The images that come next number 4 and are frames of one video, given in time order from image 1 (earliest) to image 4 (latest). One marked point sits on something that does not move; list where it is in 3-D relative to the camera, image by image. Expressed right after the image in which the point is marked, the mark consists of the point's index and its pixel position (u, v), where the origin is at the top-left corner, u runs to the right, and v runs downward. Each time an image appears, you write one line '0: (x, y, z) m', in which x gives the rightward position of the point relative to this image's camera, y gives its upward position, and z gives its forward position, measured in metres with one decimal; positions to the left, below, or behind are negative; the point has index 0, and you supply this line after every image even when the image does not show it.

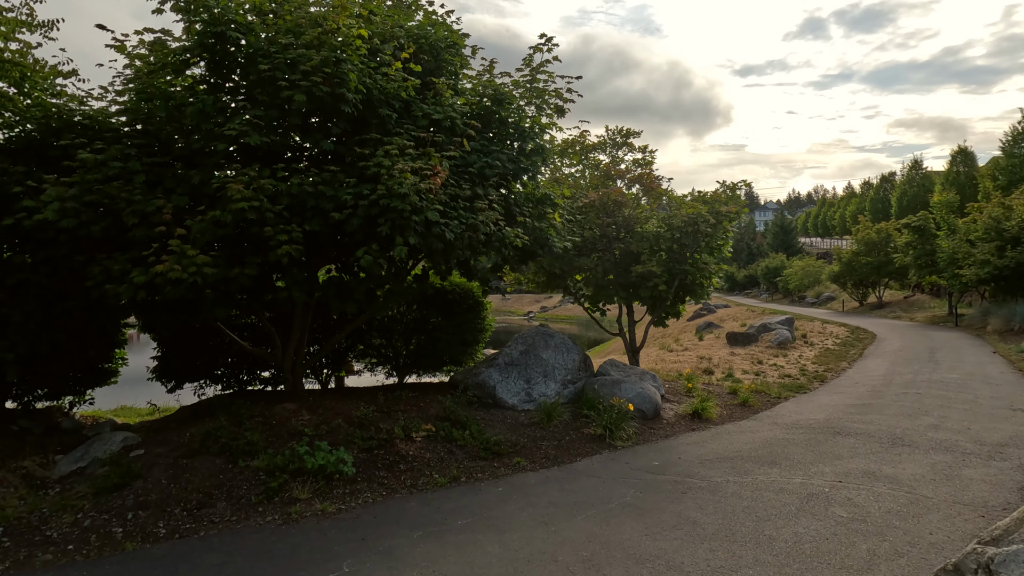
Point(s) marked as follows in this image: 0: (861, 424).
0: (+4.0, -1.6, +7.6) m
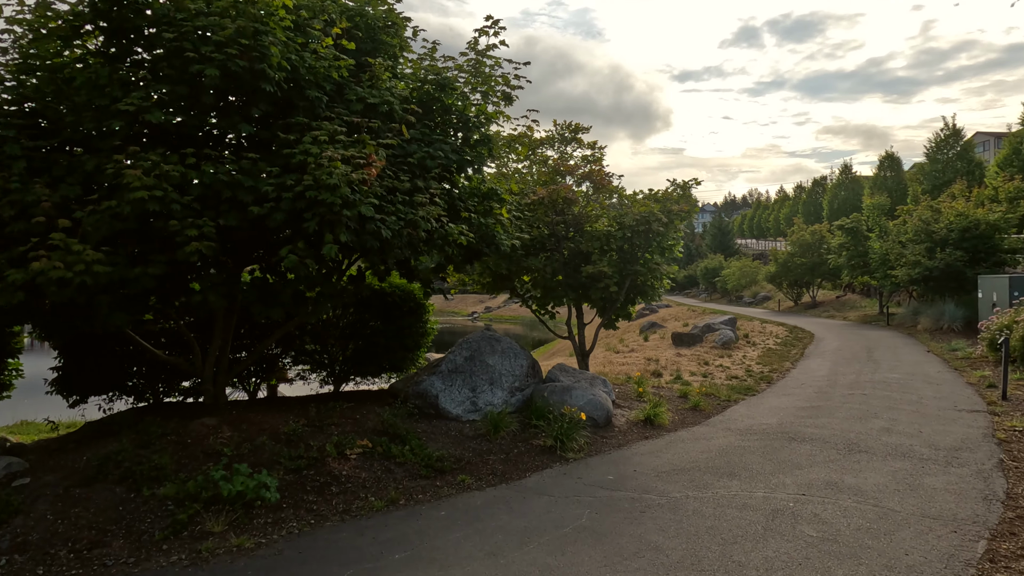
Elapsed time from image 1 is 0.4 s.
0: (+3.4, -1.6, +7.5) m
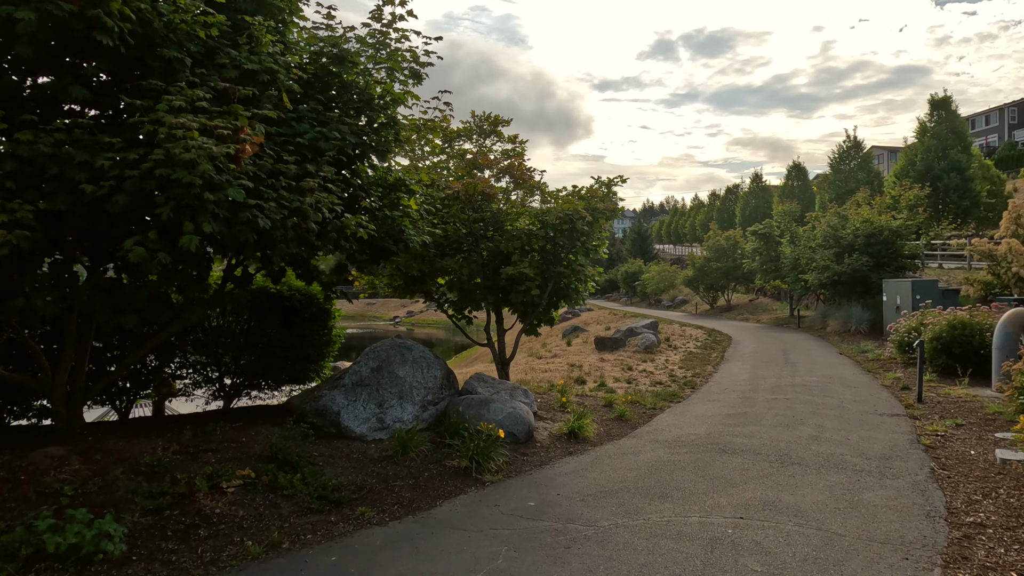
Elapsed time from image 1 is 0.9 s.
0: (+2.5, -1.6, +7.1) m
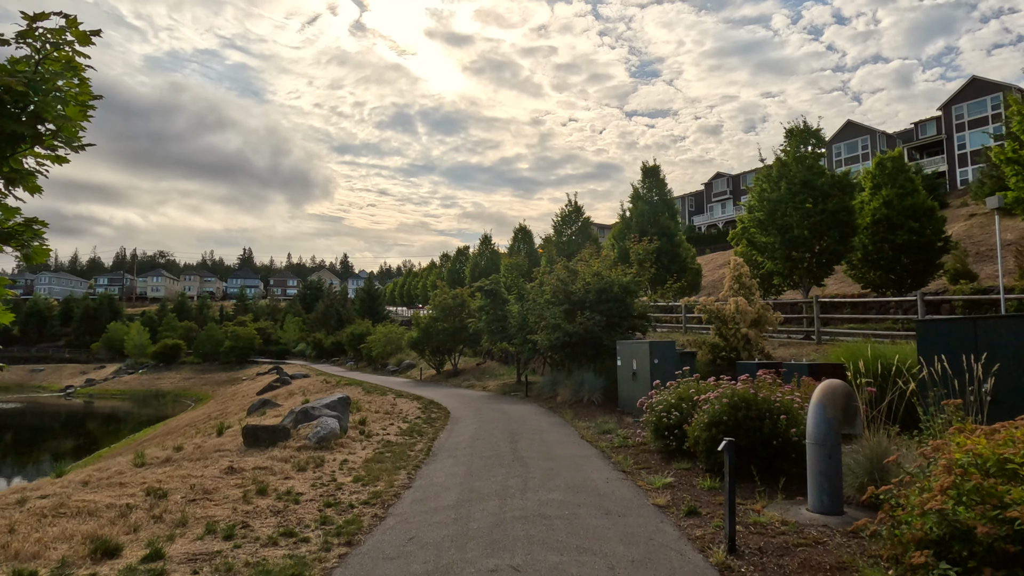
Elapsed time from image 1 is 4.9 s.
0: (-0.4, -1.8, +1.9) m
